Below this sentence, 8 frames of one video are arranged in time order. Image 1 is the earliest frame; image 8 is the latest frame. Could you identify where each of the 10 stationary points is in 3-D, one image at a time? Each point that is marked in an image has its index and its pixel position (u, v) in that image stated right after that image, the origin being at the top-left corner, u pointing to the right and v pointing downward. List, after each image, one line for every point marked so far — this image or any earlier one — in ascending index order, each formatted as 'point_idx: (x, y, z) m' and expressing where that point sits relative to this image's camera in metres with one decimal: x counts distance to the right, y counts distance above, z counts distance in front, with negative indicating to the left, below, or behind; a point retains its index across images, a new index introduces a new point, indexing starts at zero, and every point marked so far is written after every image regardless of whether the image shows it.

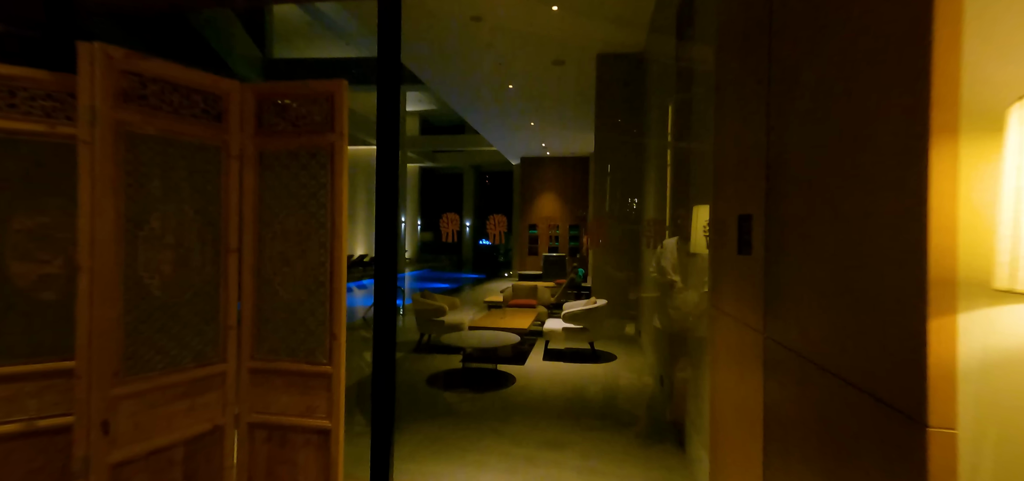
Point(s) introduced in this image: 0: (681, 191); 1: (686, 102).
0: (+1.3, +0.3, +3.6) m
1: (+1.3, +1.0, +3.6) m
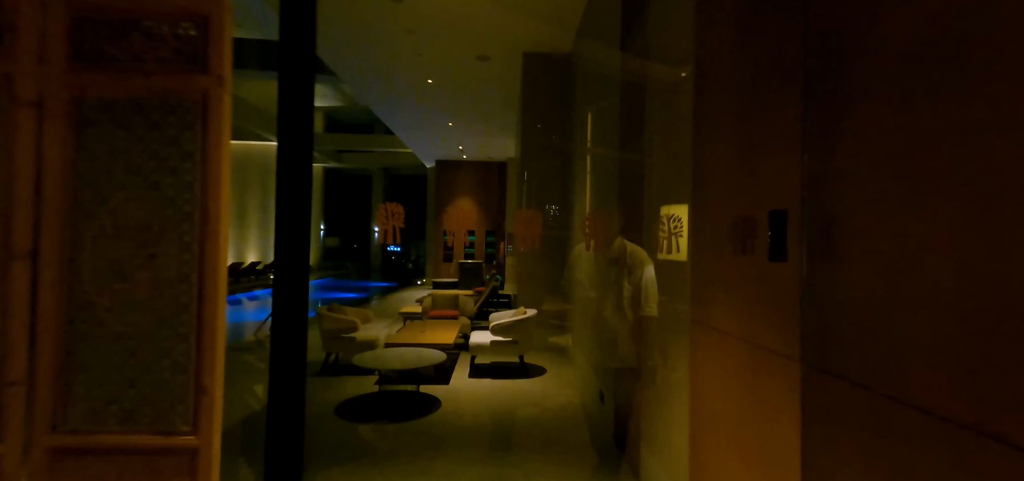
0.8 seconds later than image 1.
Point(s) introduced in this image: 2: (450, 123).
0: (+0.8, +0.3, +3.3) m
1: (+0.9, +0.9, +3.3) m
2: (-1.2, +2.3, +9.2) m
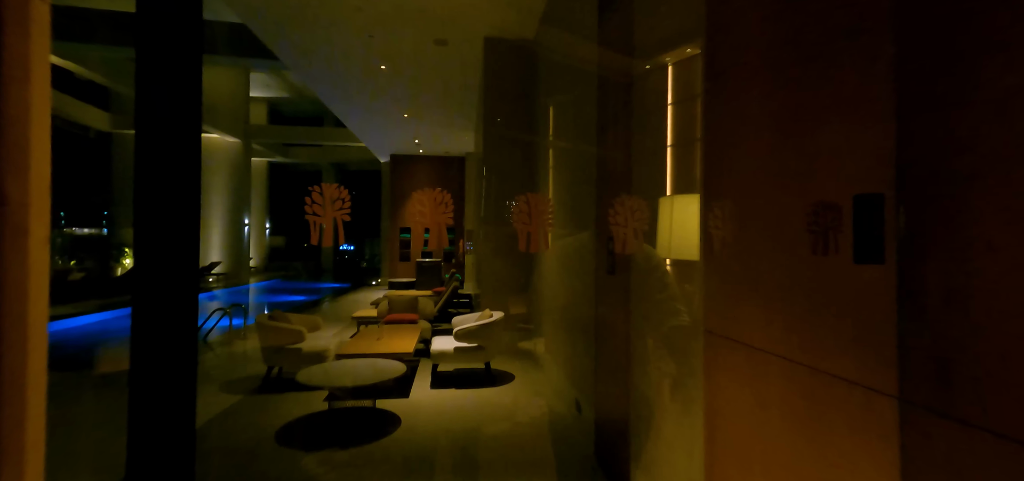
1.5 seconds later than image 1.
0: (+0.6, +0.3, +3.0) m
1: (+0.7, +1.0, +3.0) m
2: (-2.0, +2.3, +8.6) m
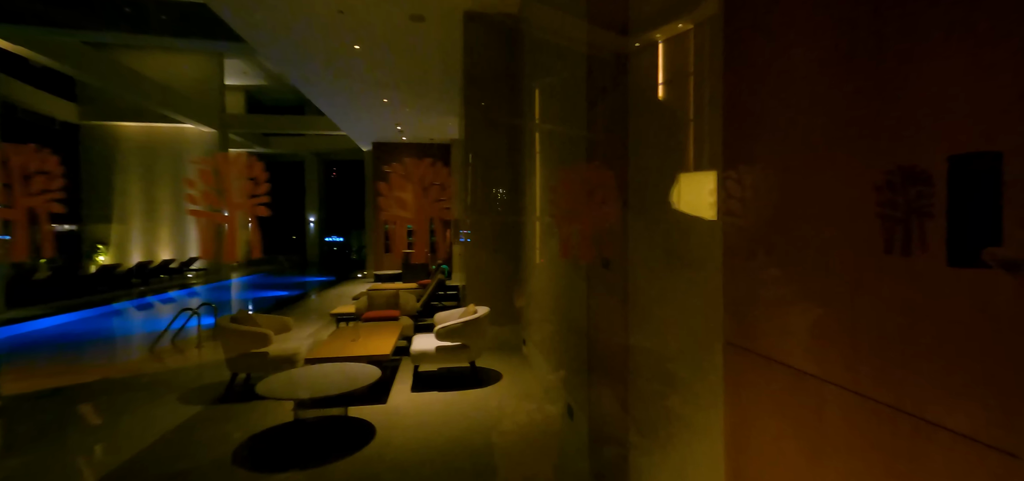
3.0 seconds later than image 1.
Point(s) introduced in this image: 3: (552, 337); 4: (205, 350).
0: (+0.5, +0.4, +2.6) m
1: (+0.5, +1.0, +2.6) m
2: (-2.2, +2.5, +8.2) m
3: (+0.3, -0.8, +4.0) m
4: (-3.9, -1.4, +5.9) m
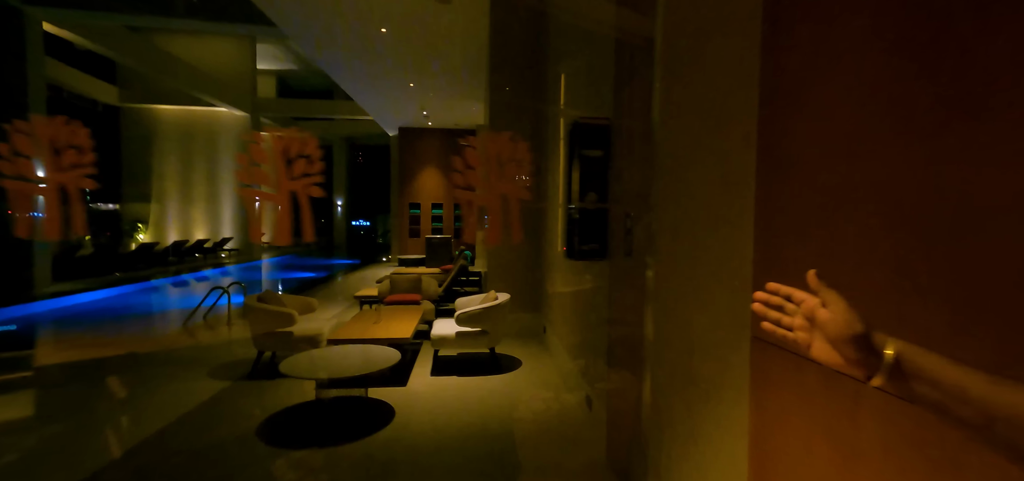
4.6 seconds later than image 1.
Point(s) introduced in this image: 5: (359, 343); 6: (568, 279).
0: (+0.6, +0.4, +2.5) m
1: (+0.7, +1.1, +2.5) m
2: (-1.8, +2.7, +8.2) m
3: (+0.5, -0.7, +4.0) m
4: (-3.7, -1.1, +6.1) m
5: (-1.4, -0.9, +4.2) m
6: (+0.5, -0.3, +4.2) m
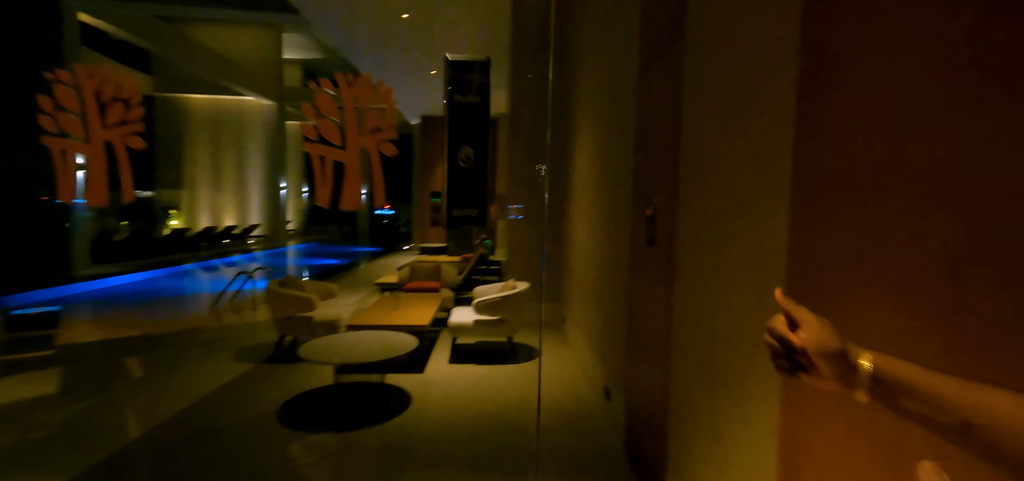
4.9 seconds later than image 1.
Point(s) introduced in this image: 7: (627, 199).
0: (+0.7, +0.5, +2.4) m
1: (+0.8, +1.1, +2.4) m
2: (-1.4, +3.0, +8.1) m
3: (+0.7, -0.6, +3.9) m
4: (-3.4, -1.0, +6.2) m
5: (-1.2, -0.8, +4.2) m
6: (+0.7, -0.2, +4.1) m
7: (+0.7, +0.3, +2.9) m
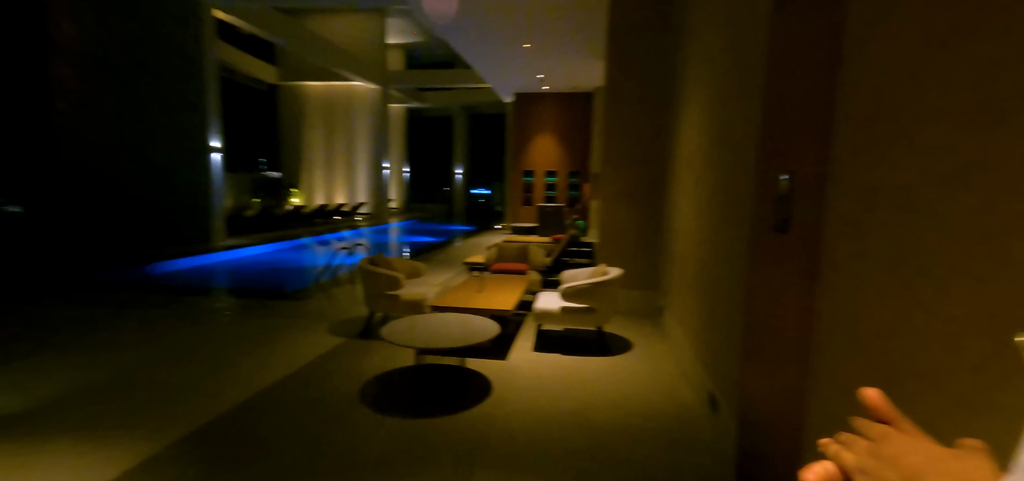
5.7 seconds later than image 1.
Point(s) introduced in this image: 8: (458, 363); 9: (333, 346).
0: (+1.1, +0.6, +1.9) m
1: (+1.2, +1.2, +1.8) m
2: (+0.2, +3.3, +7.8) m
3: (+1.3, -0.5, +3.4) m
4: (-2.2, -0.6, +6.5) m
5: (-0.4, -0.6, +4.1) m
6: (+1.4, -0.1, +3.6) m
7: (+1.2, +0.3, +2.4) m
8: (-0.4, -1.0, +3.7) m
9: (-1.5, -0.9, +4.0) m
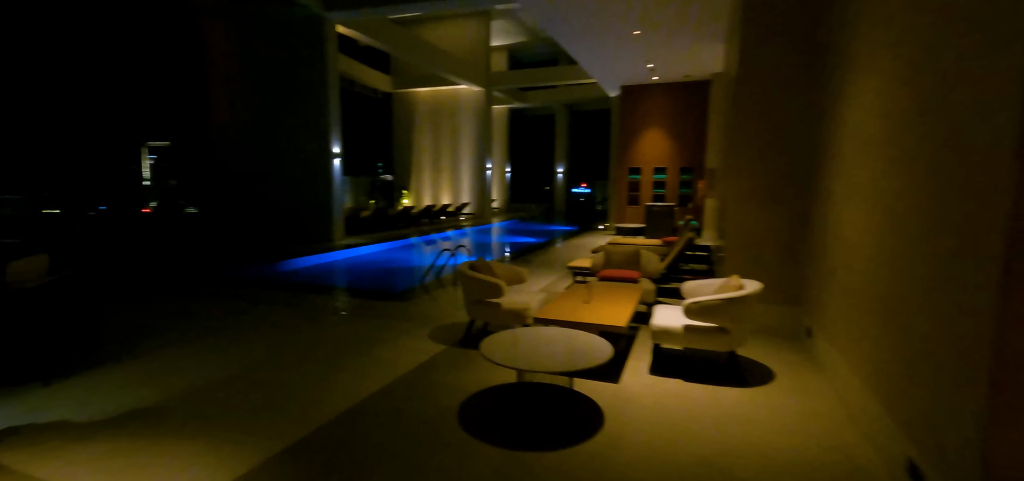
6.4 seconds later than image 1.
0: (+1.5, +0.5, +1.2) m
1: (+1.5, +1.1, +1.1) m
2: (+1.9, +3.2, +7.1) m
3: (+2.0, -0.6, +2.6) m
4: (-0.8, -0.7, +6.4) m
5: (+0.4, -0.7, +3.7) m
6: (+2.1, -0.2, +2.8) m
7: (+1.7, +0.3, +1.7) m
8: (+0.4, -1.0, +3.3) m
9: (-0.7, -0.9, +3.9) m
